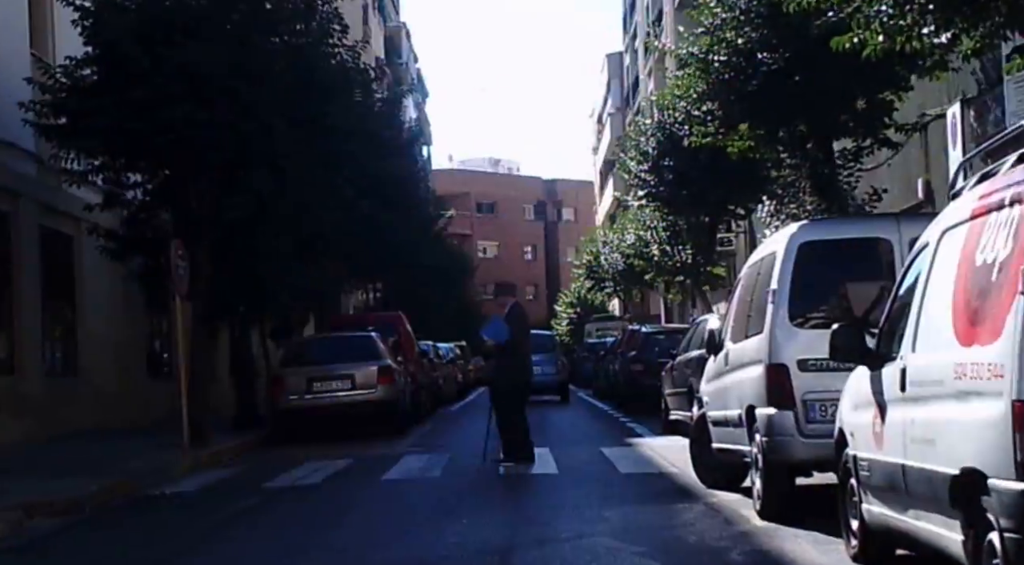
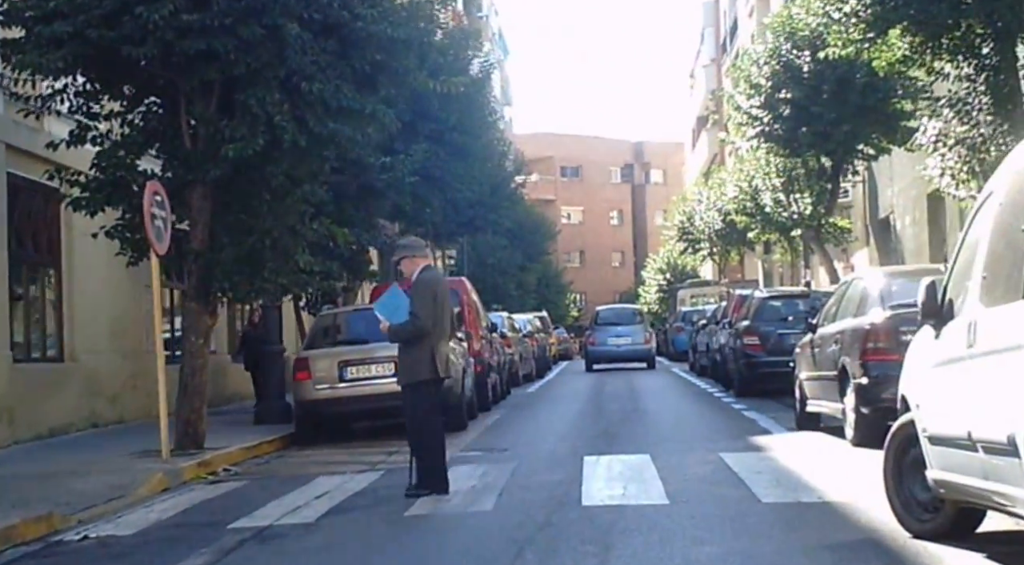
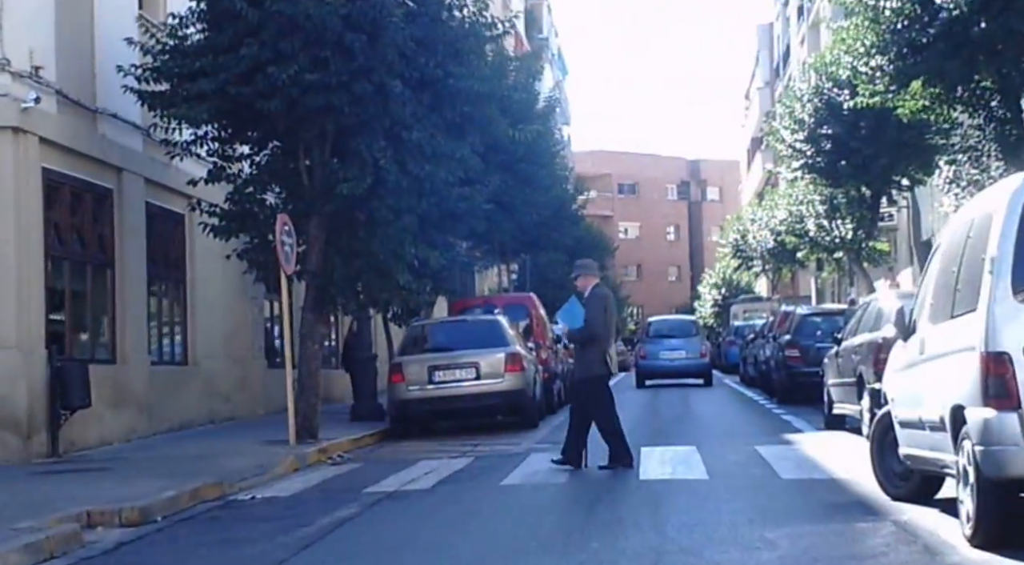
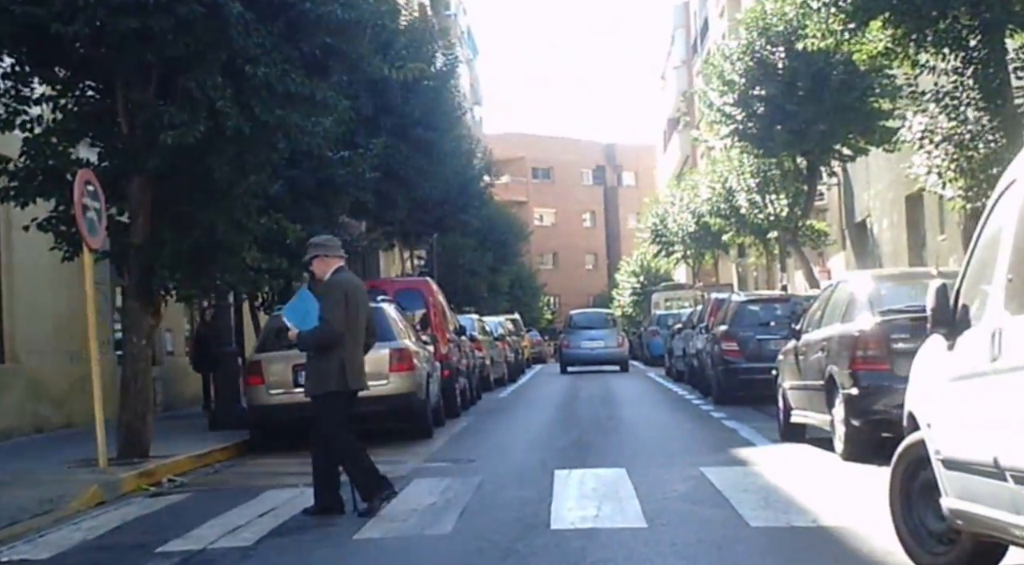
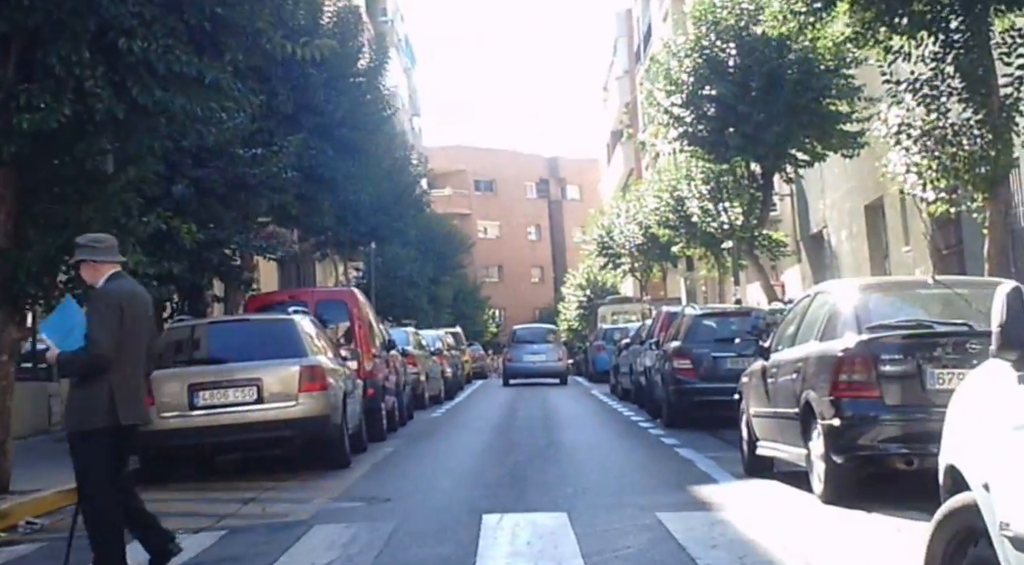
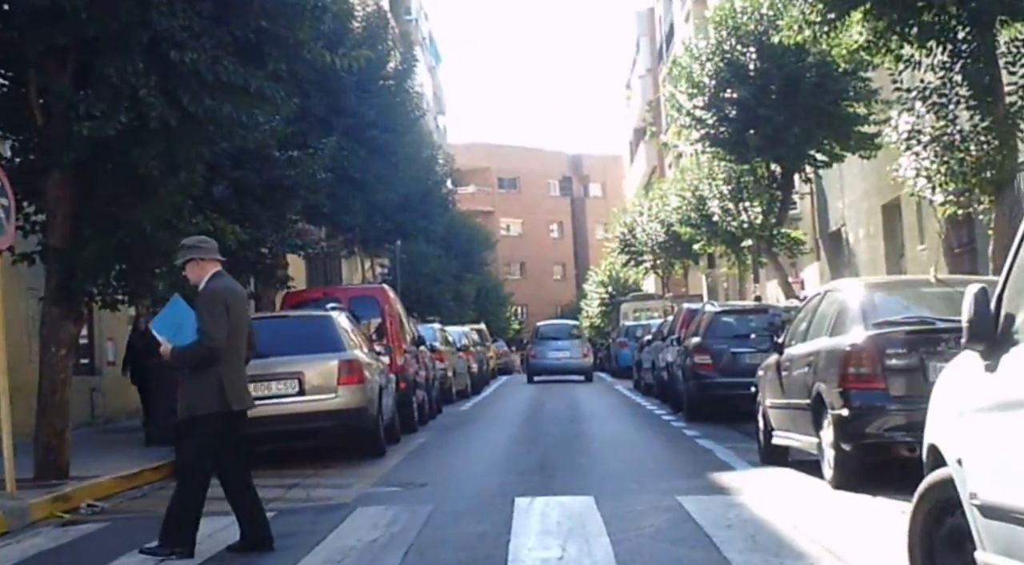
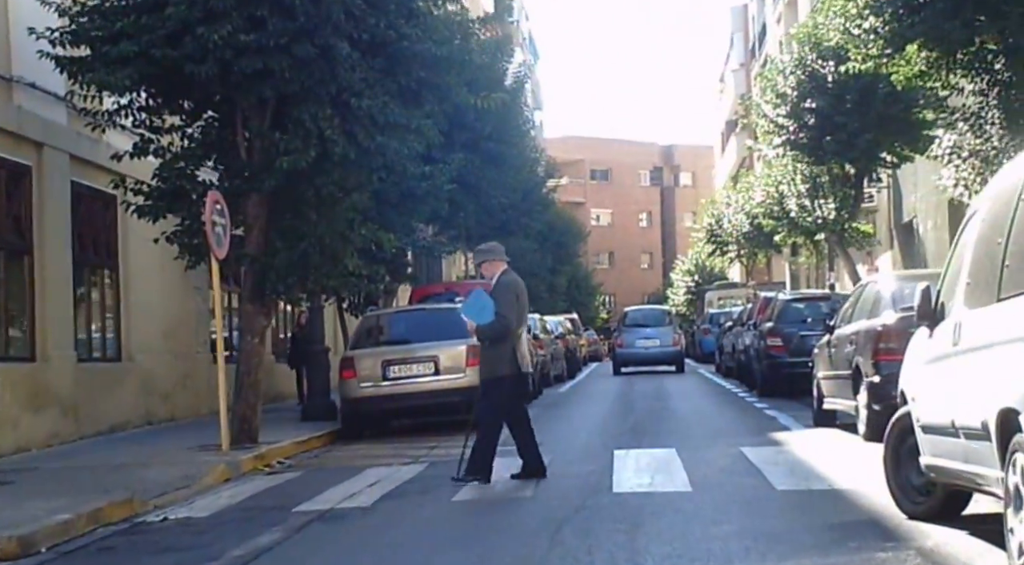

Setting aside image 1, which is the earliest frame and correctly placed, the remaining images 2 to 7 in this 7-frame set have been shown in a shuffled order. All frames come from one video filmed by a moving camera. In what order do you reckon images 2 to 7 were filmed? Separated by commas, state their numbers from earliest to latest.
3, 7, 2, 4, 6, 5
